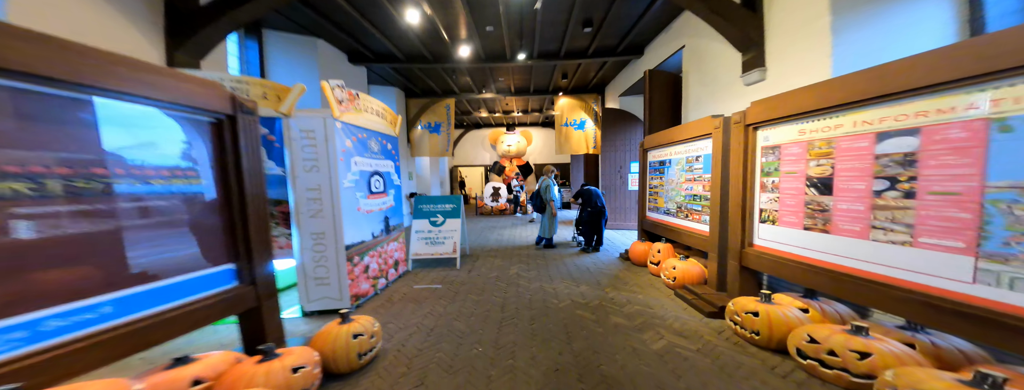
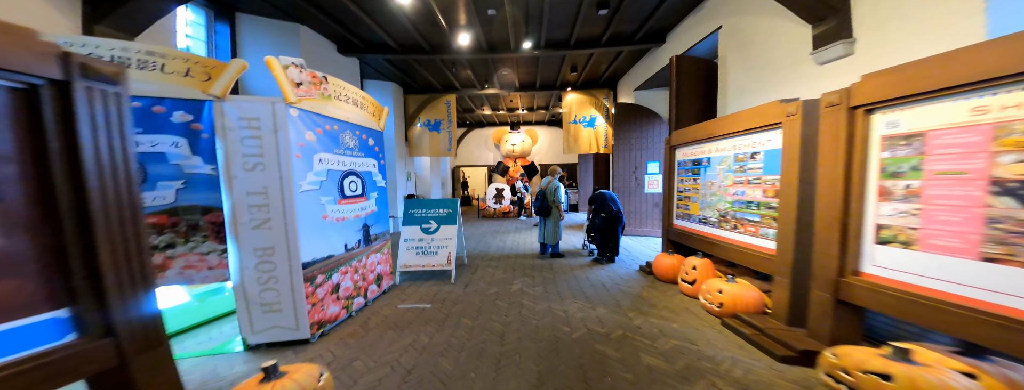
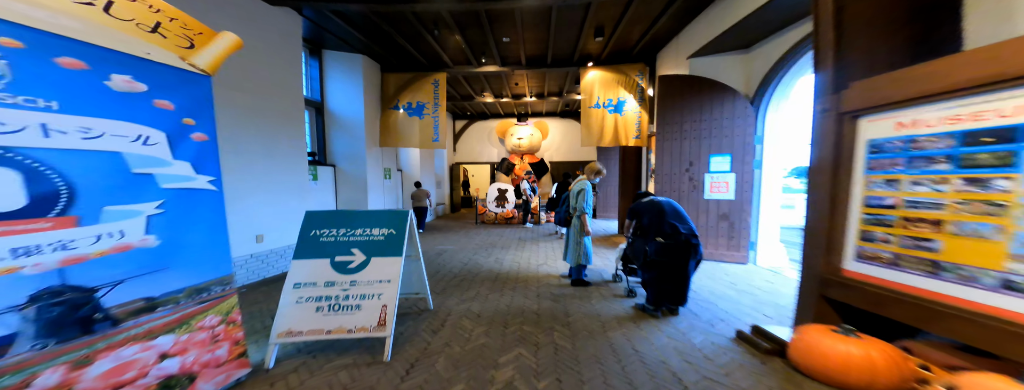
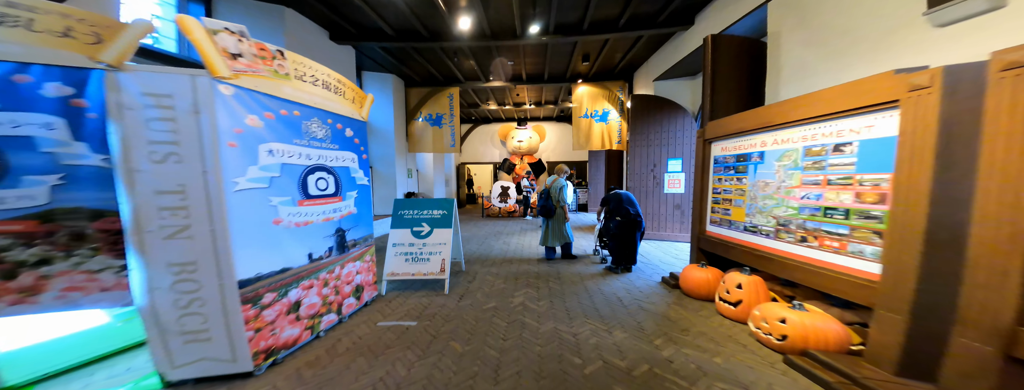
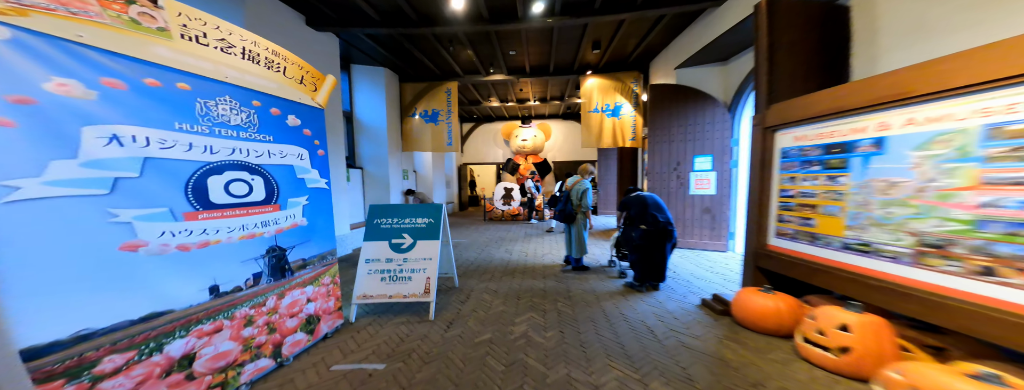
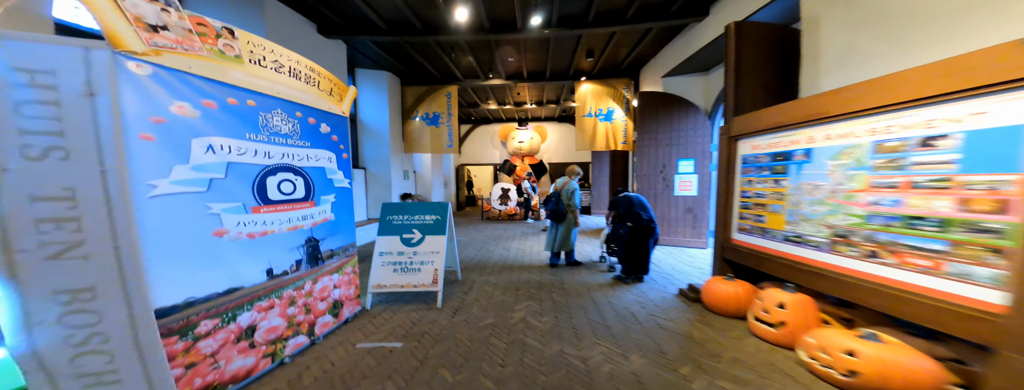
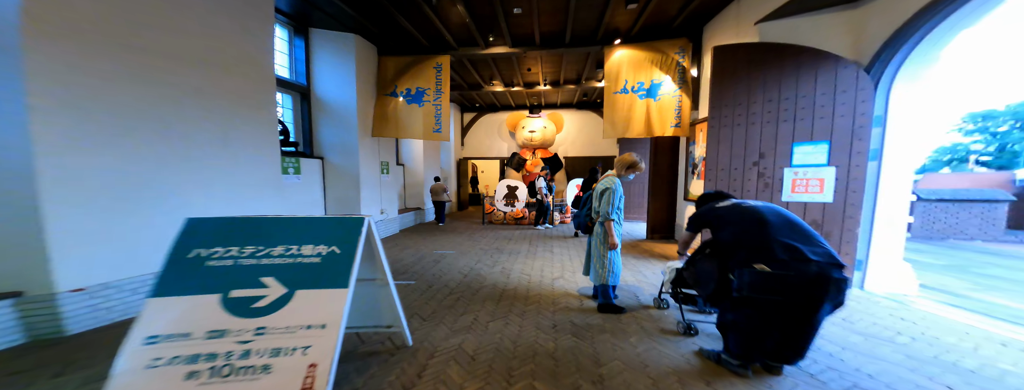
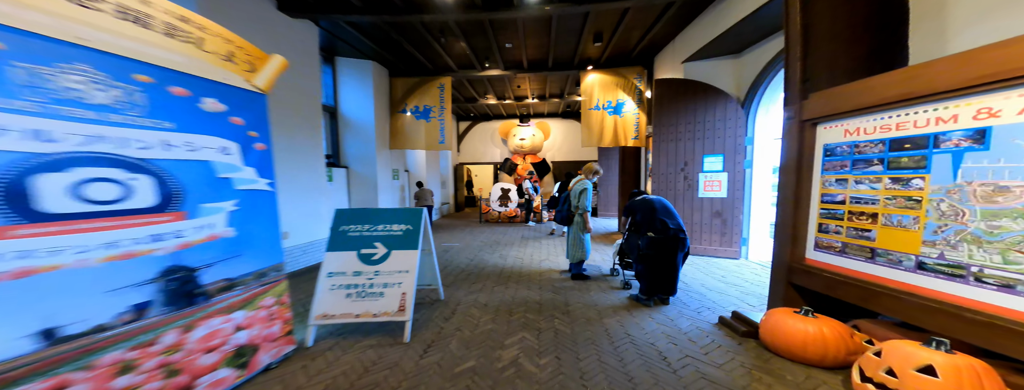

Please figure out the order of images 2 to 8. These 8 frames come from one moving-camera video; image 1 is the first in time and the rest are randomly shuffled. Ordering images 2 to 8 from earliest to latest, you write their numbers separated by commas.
2, 4, 6, 5, 8, 3, 7
